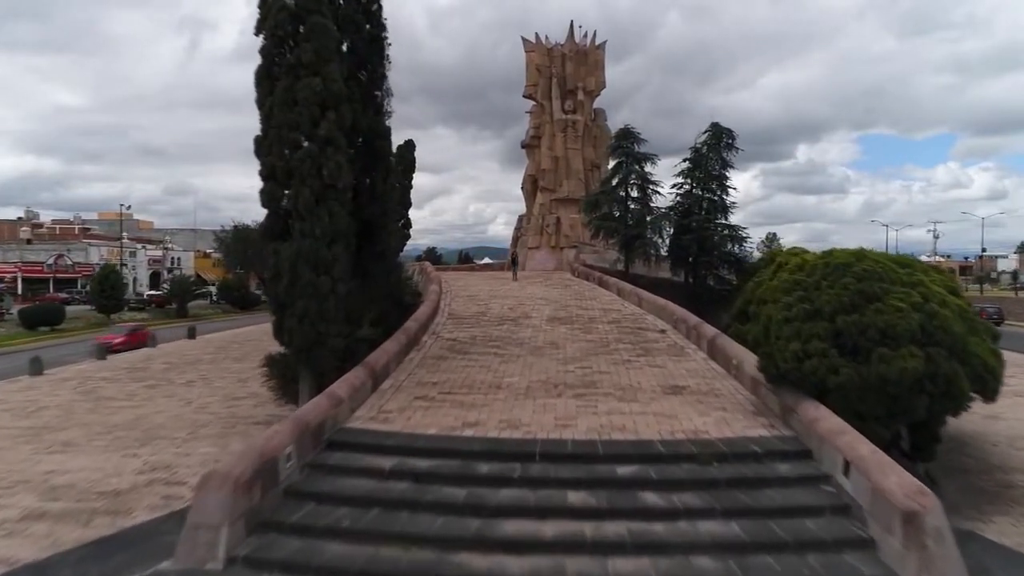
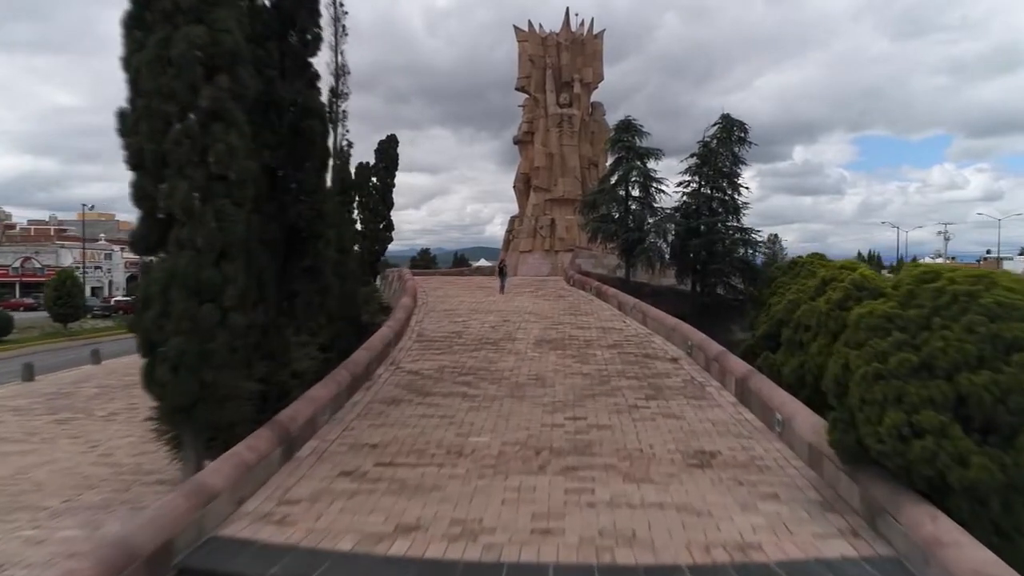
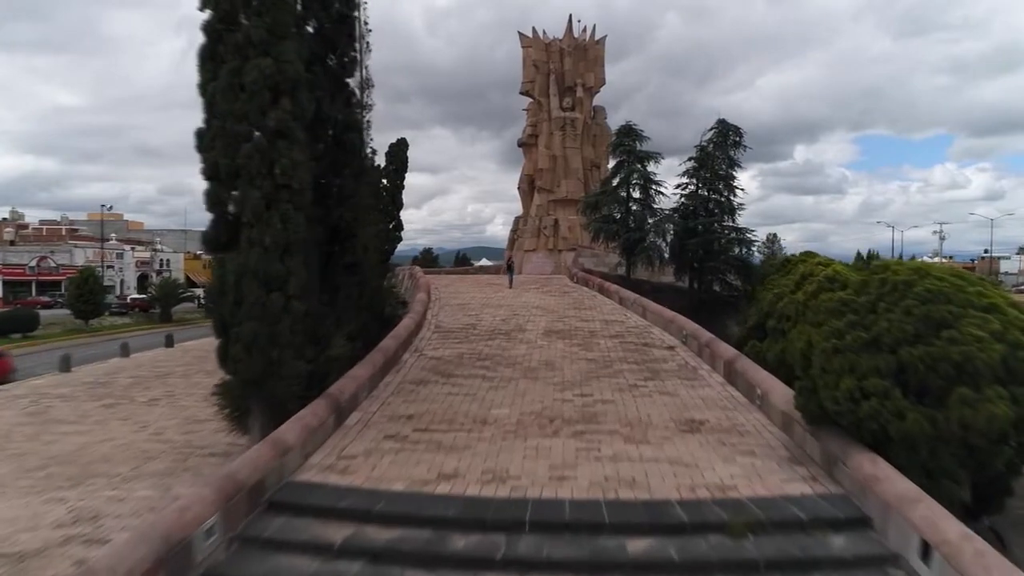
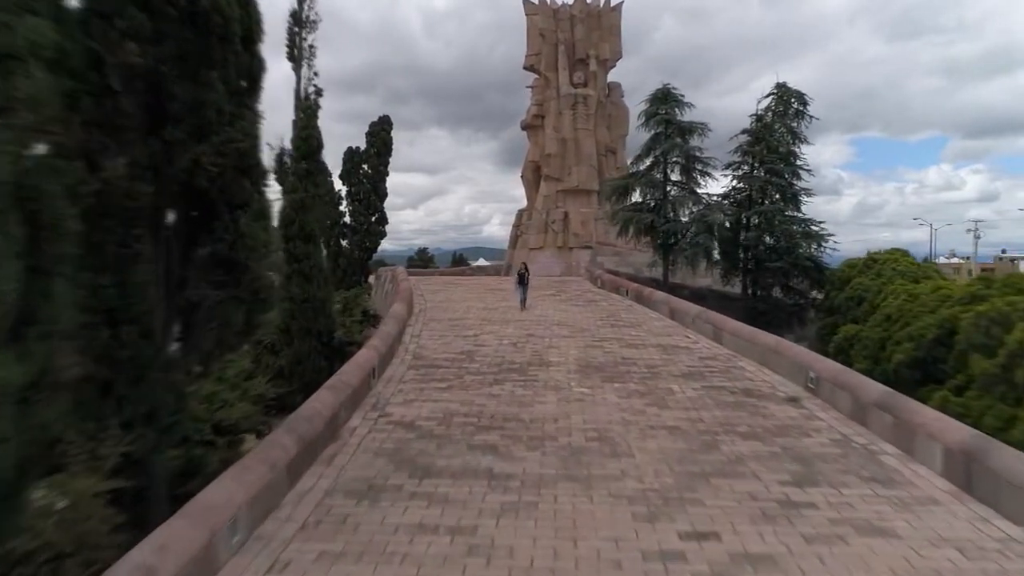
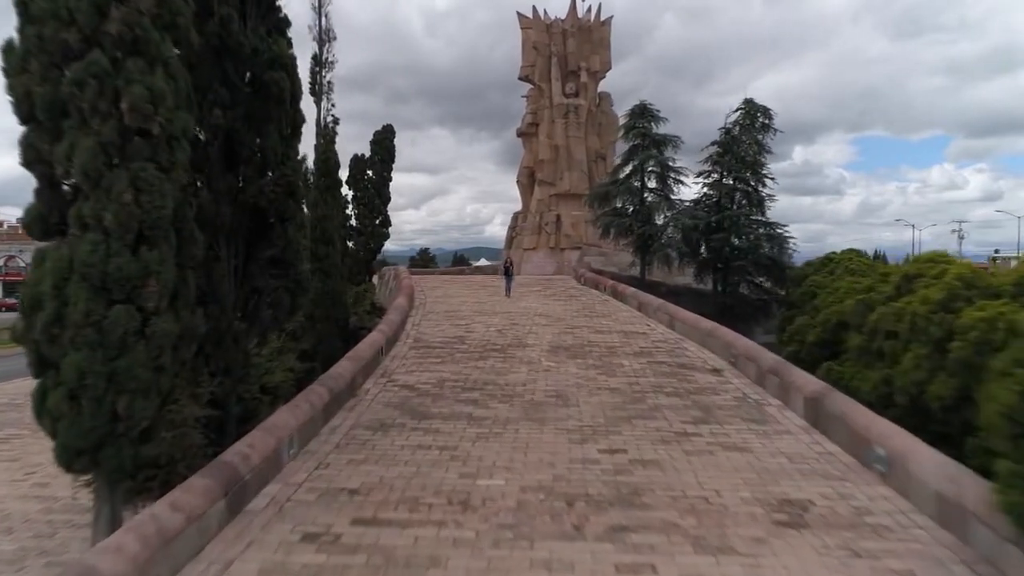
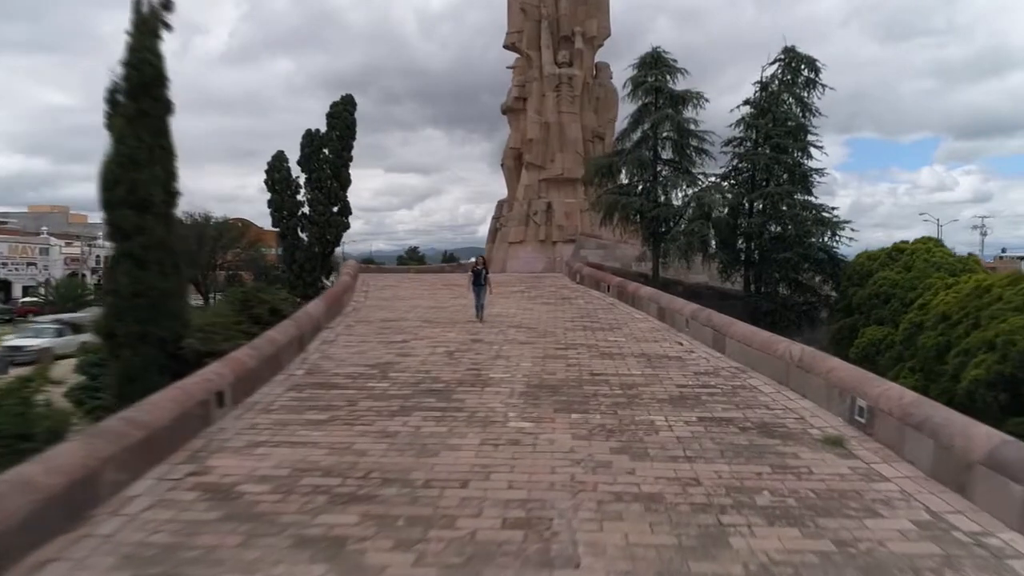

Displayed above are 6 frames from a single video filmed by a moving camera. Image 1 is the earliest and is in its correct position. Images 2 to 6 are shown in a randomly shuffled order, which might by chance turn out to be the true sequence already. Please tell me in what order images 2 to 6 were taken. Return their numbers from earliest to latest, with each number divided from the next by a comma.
3, 2, 5, 4, 6
